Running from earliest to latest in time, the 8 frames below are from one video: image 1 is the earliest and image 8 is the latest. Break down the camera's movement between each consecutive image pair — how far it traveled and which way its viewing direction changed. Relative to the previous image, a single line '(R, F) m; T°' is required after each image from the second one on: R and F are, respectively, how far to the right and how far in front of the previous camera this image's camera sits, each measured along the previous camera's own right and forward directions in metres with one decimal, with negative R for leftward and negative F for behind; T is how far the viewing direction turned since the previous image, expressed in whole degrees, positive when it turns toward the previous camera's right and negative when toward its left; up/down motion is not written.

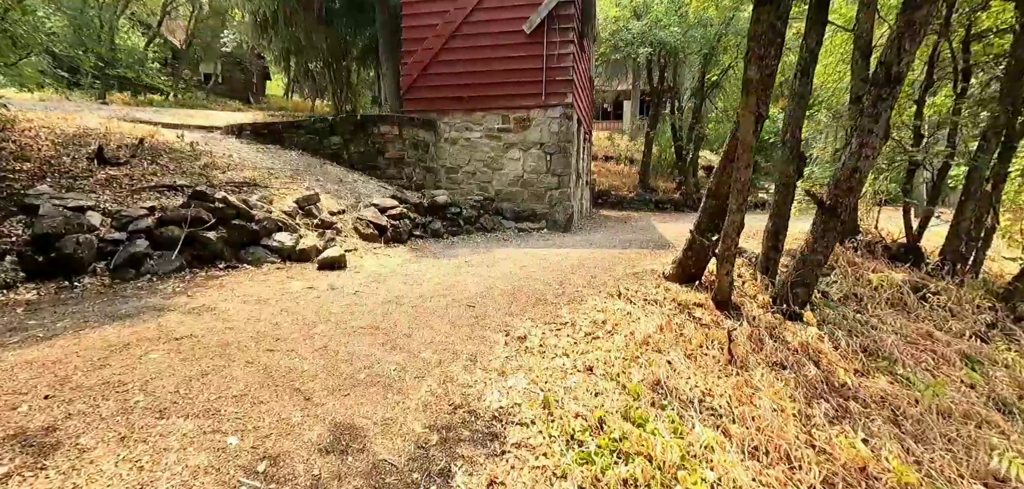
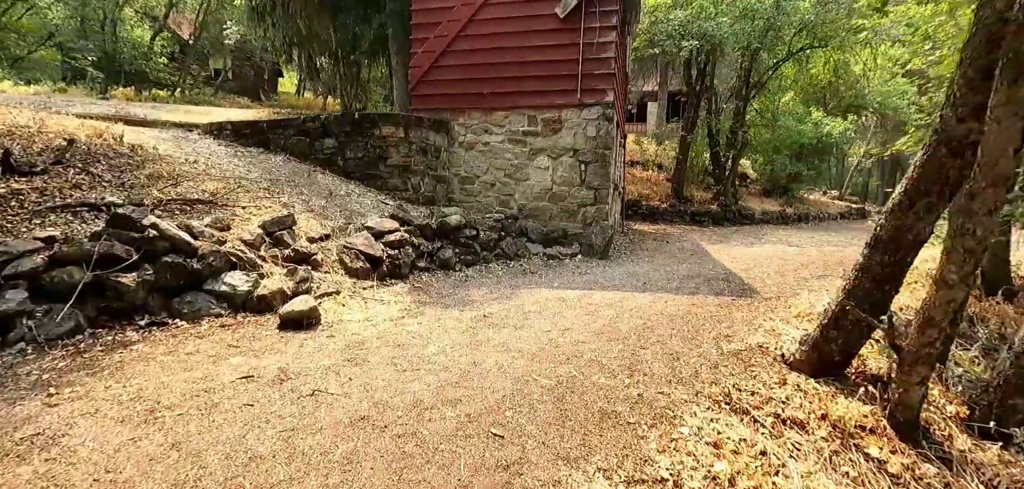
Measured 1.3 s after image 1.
(-0.2, +1.3) m; -1°
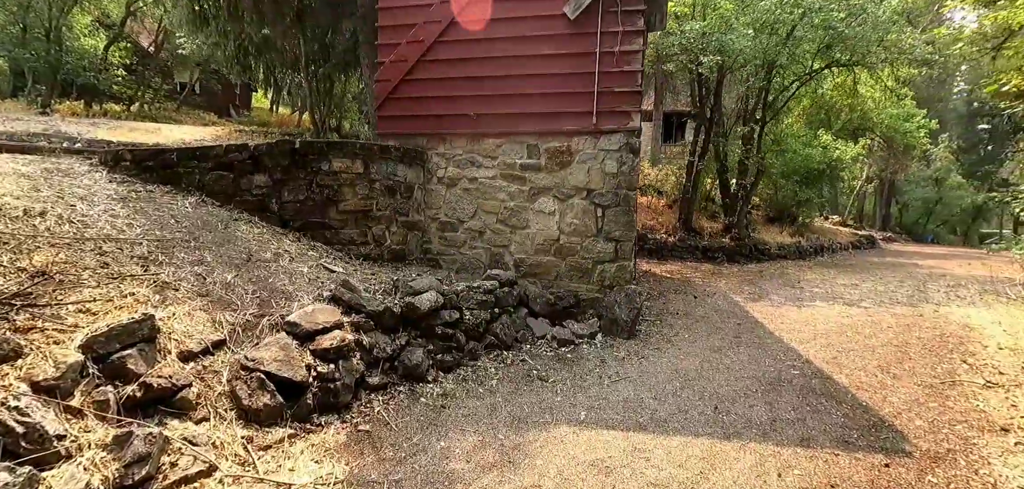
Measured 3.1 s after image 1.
(-0.1, +1.6) m; +2°
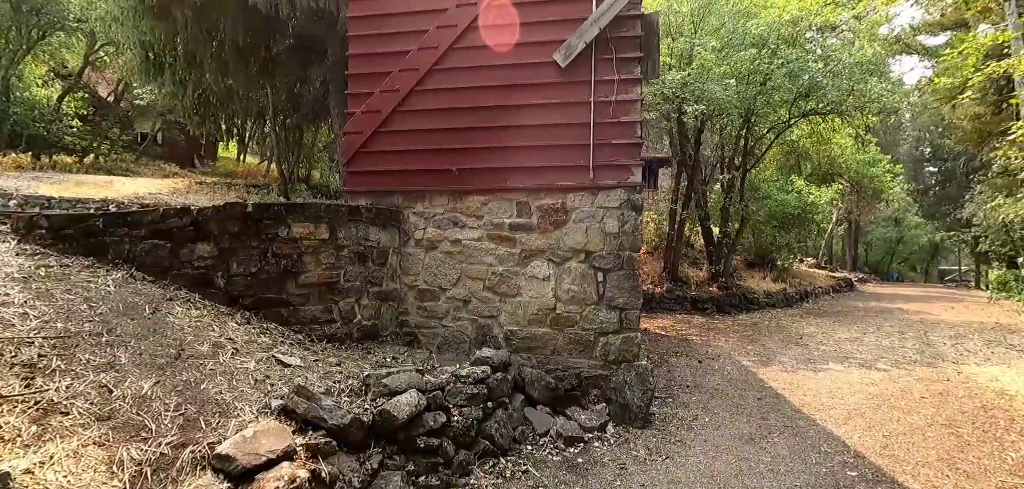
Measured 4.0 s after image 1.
(-0.1, +0.6) m; +3°
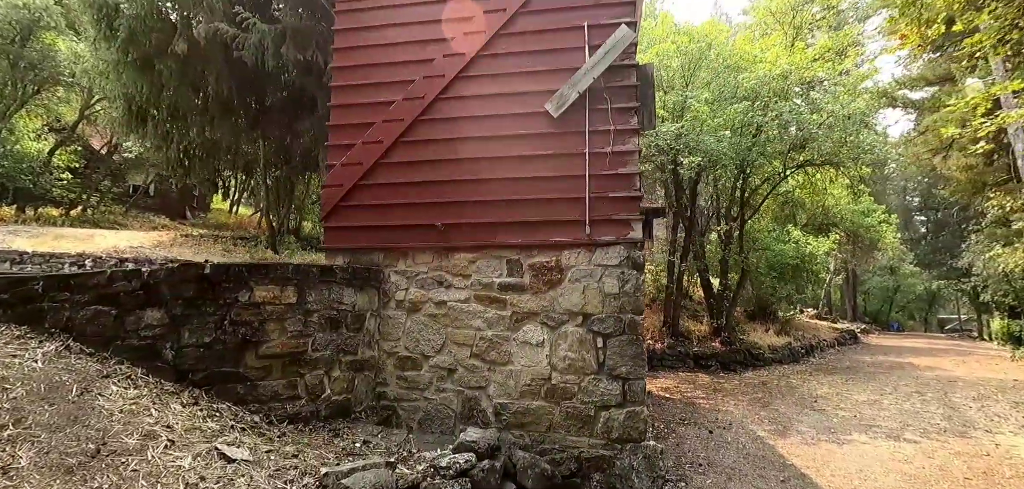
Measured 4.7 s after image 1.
(0.0, +0.4) m; +1°
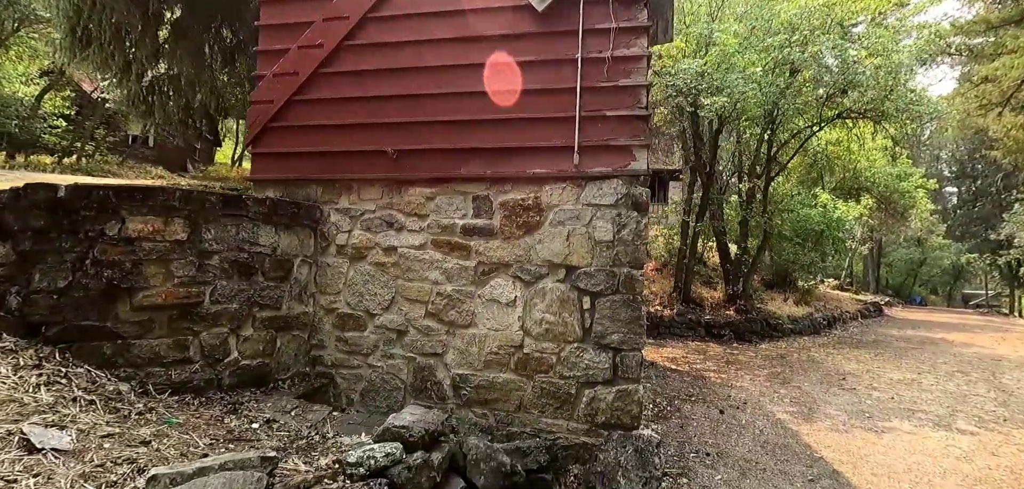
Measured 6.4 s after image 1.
(+0.3, +0.9) m; -2°
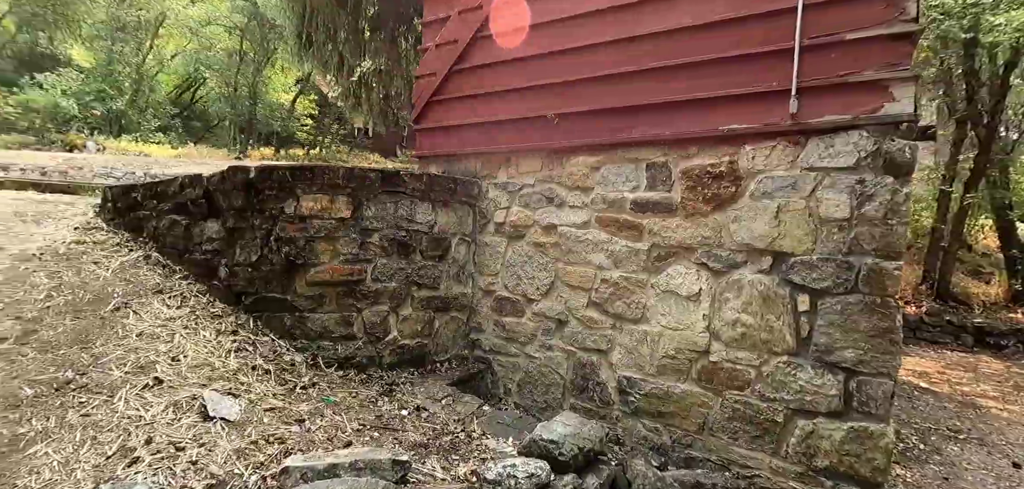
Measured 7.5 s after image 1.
(0.0, +0.5) m; -21°
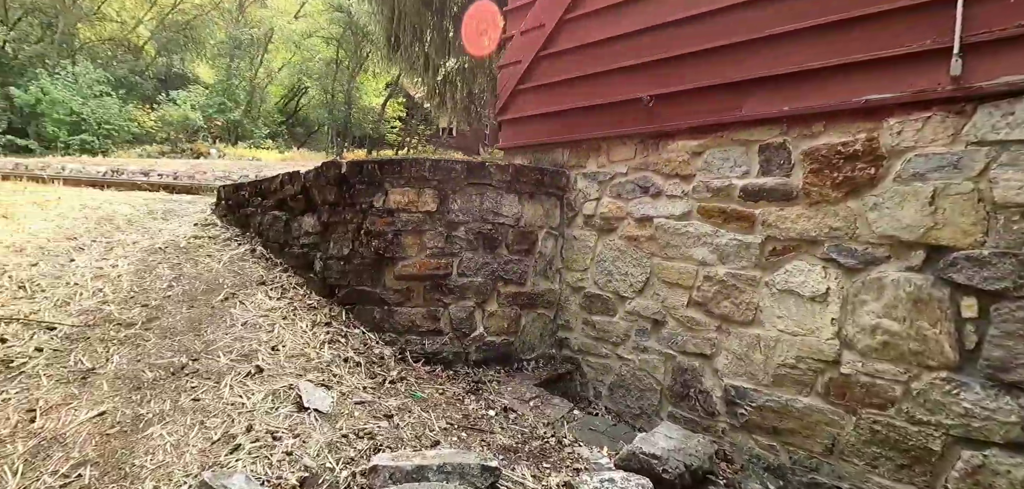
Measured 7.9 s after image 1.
(0.0, +0.1) m; -9°
